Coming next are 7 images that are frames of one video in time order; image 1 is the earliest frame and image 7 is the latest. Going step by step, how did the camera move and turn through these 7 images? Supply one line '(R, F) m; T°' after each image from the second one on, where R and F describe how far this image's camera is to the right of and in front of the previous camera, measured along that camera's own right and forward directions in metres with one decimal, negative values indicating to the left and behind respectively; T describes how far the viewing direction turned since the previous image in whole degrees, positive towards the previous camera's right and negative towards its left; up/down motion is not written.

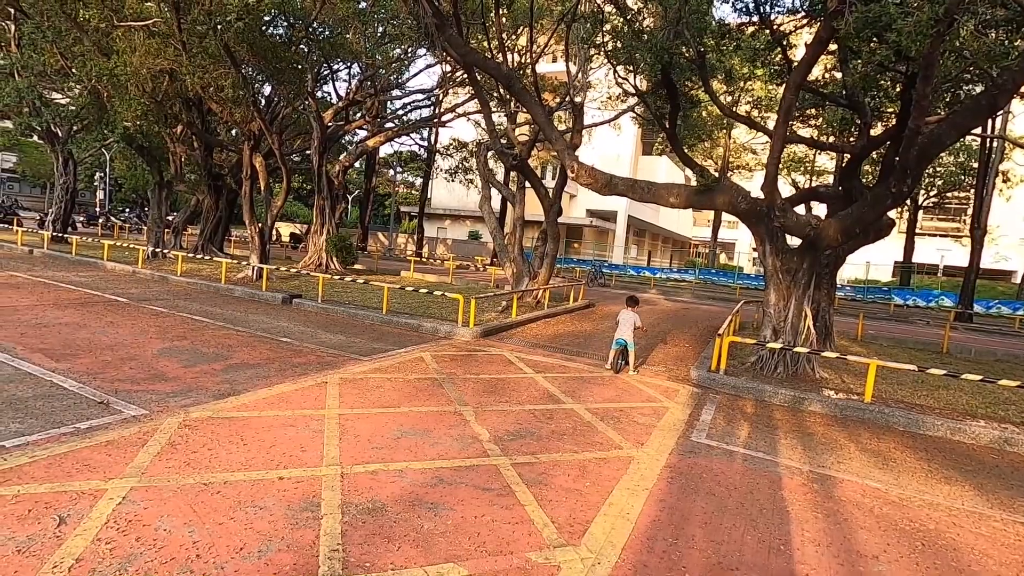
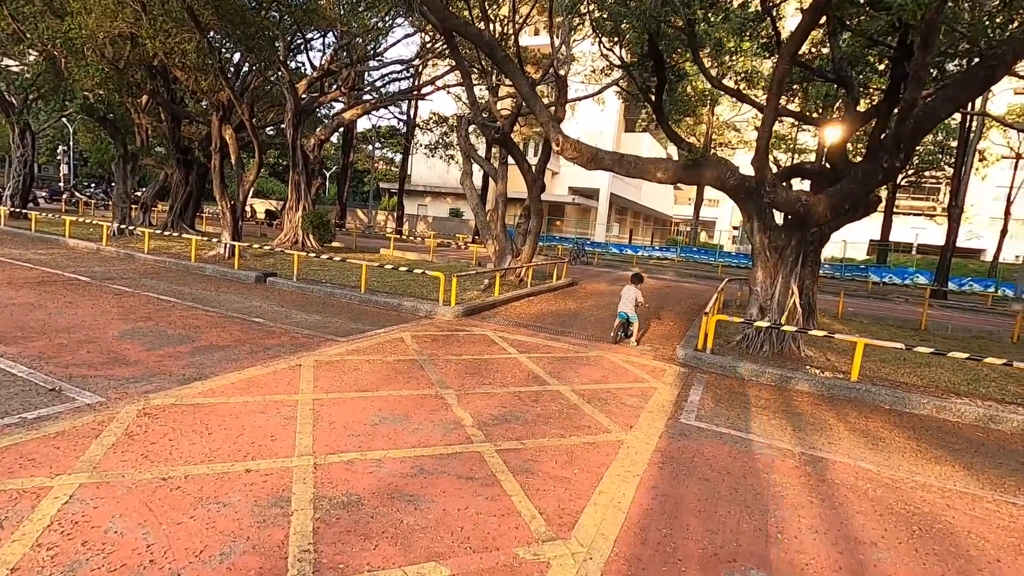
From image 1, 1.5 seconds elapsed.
(0.0, +0.3) m; +2°
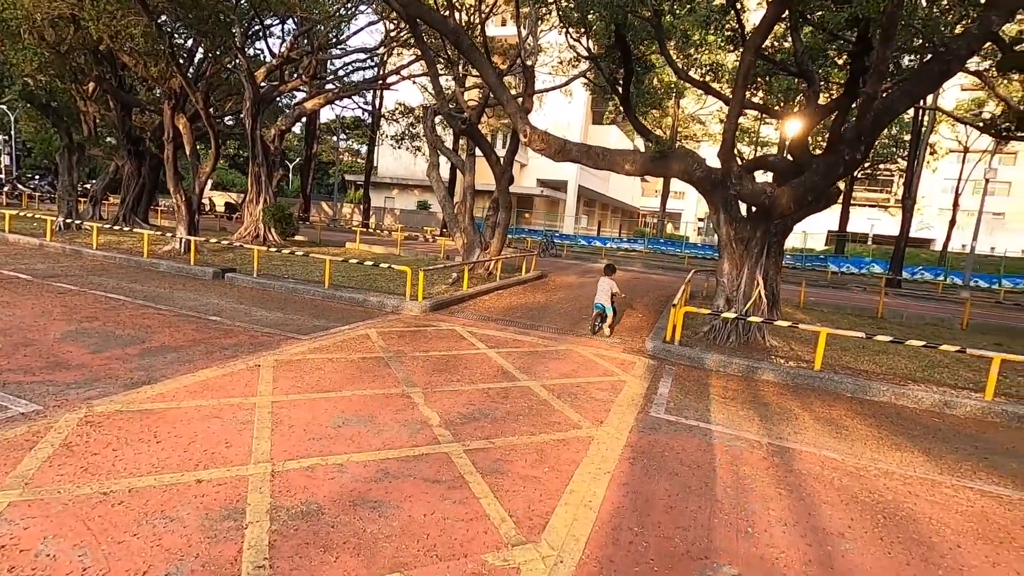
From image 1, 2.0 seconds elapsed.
(0.0, +0.1) m; +3°
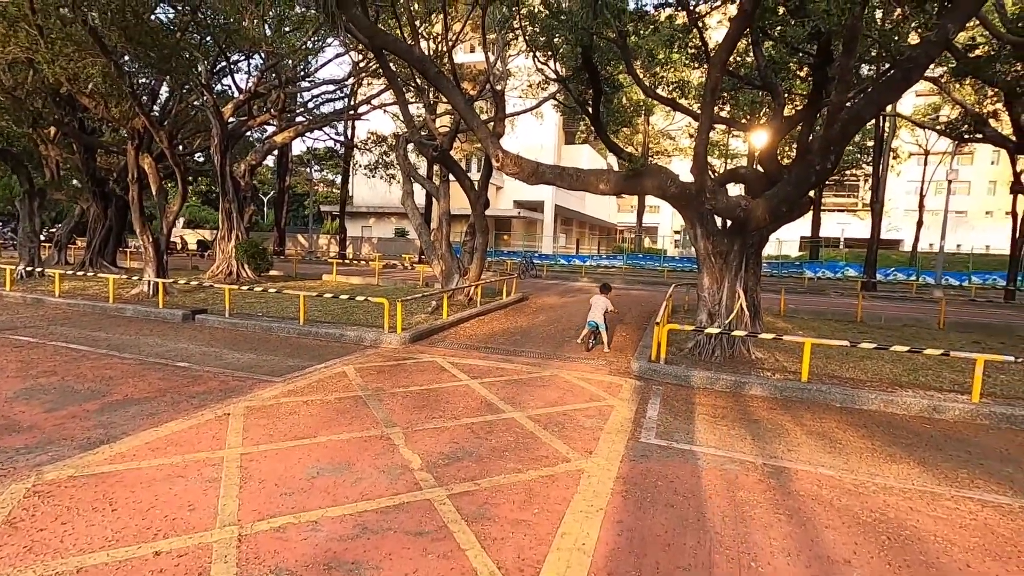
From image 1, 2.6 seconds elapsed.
(0.0, +0.2) m; +2°
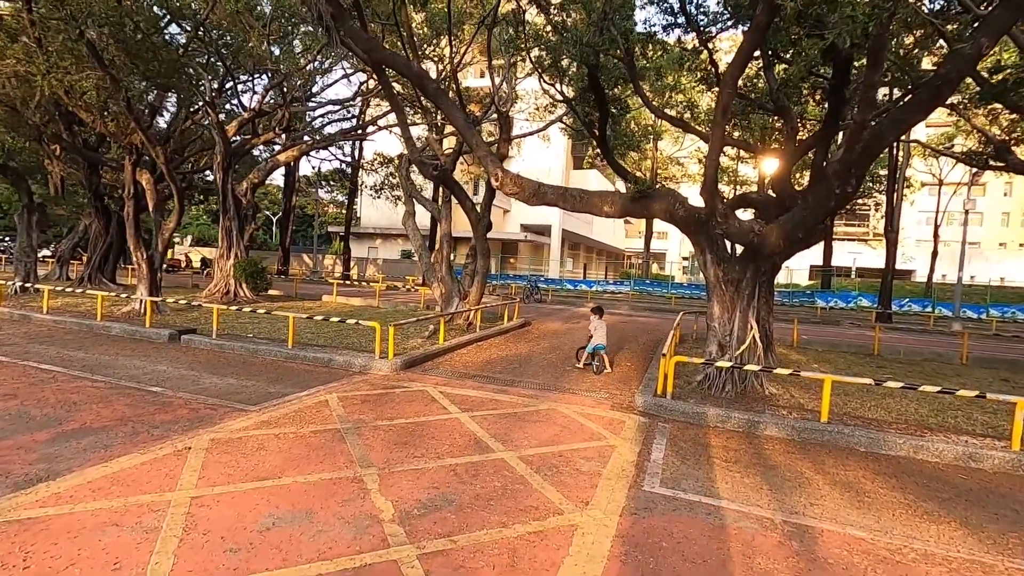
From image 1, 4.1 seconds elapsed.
(+0.1, +0.5) m; -1°
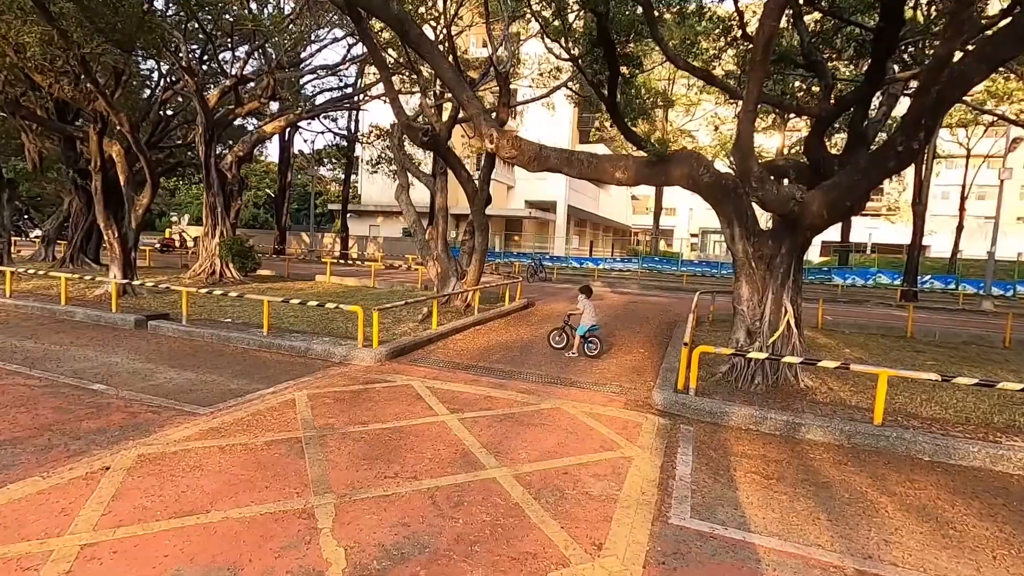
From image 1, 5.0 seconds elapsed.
(+0.1, +1.0) m; -1°
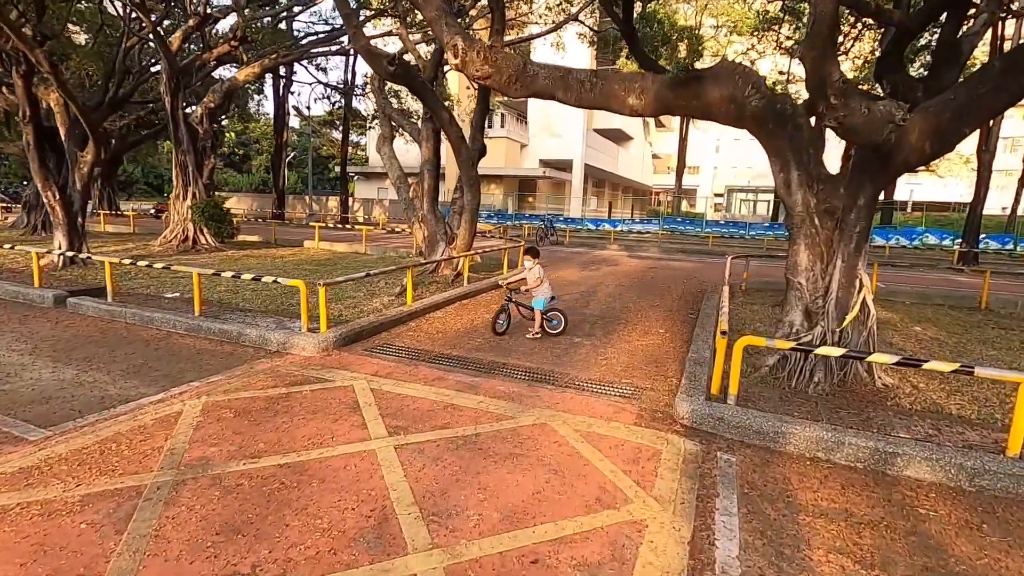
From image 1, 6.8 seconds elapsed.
(+0.4, +1.7) m; -2°
